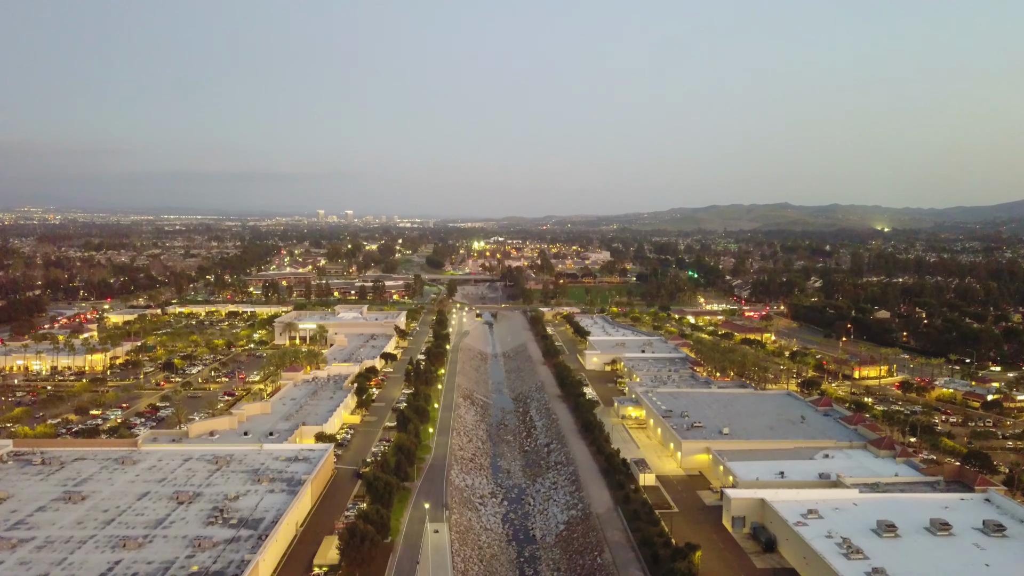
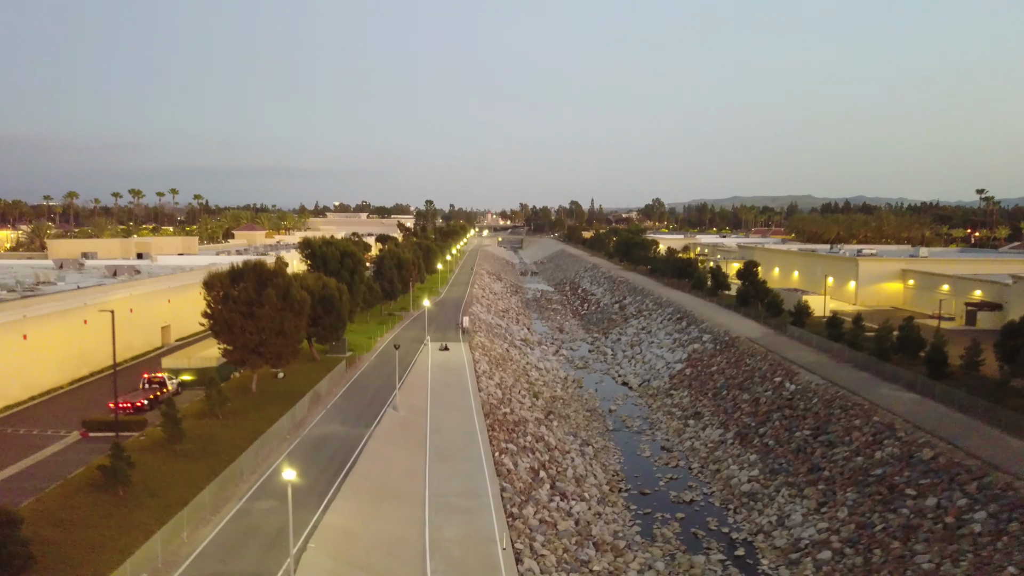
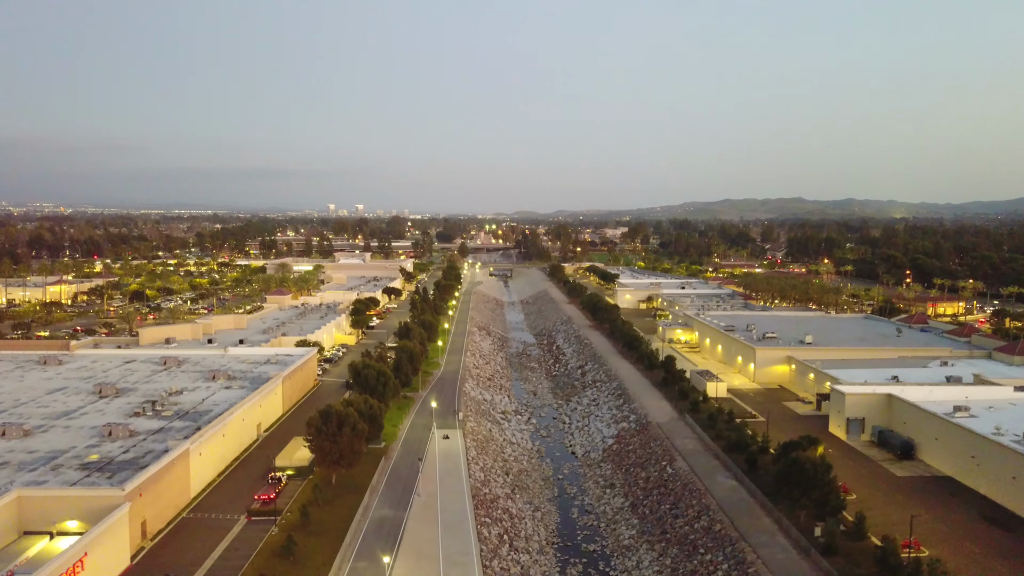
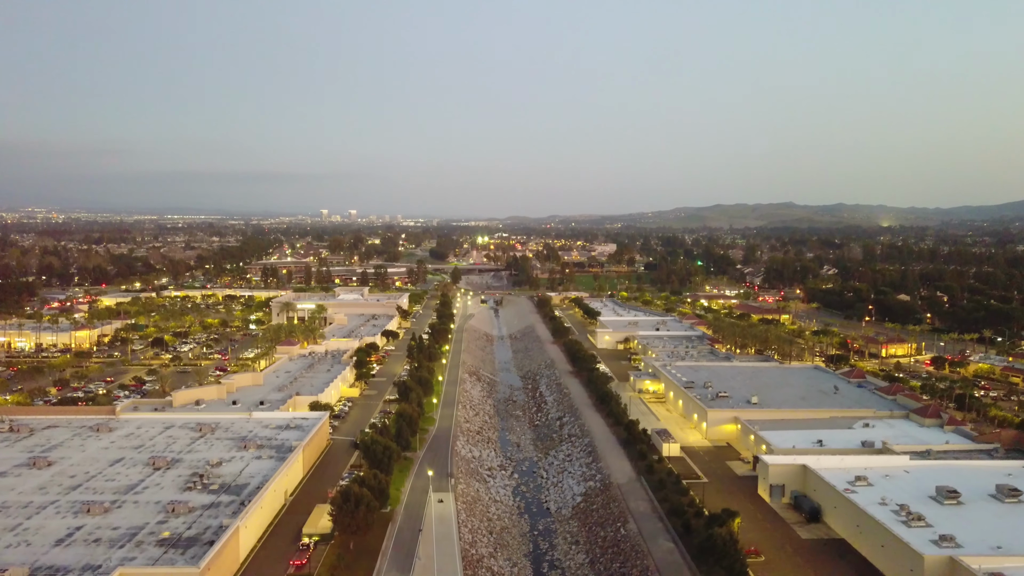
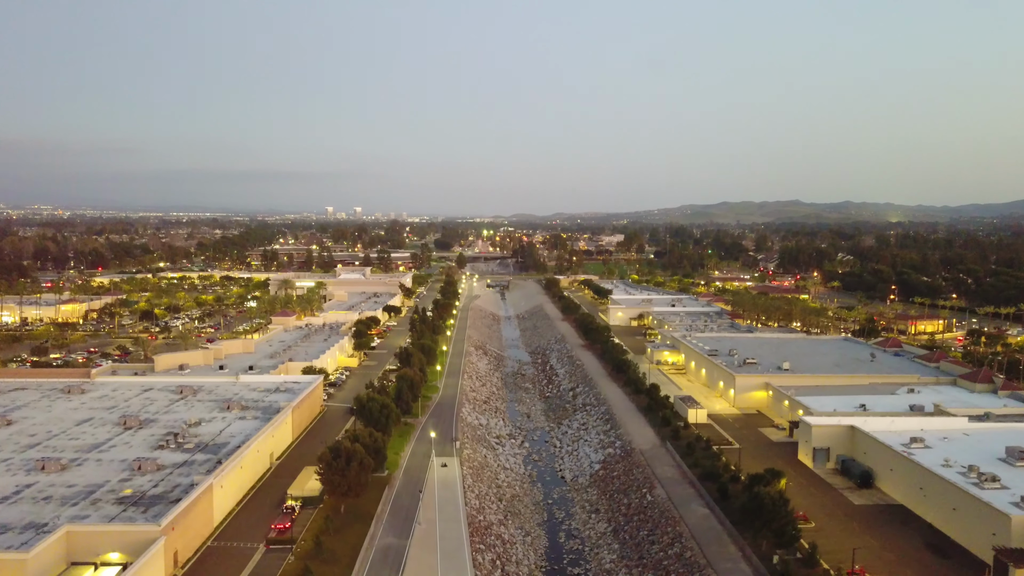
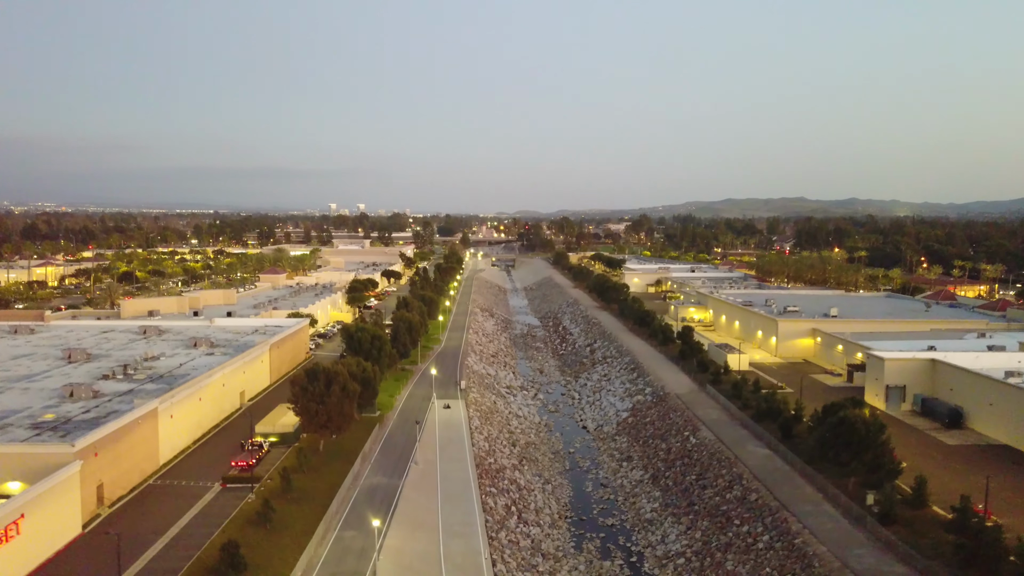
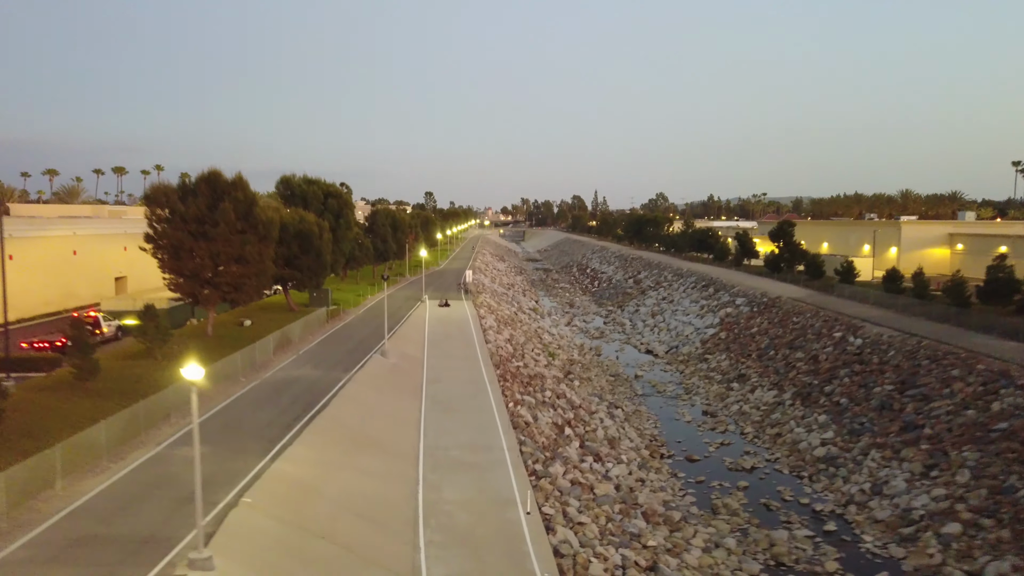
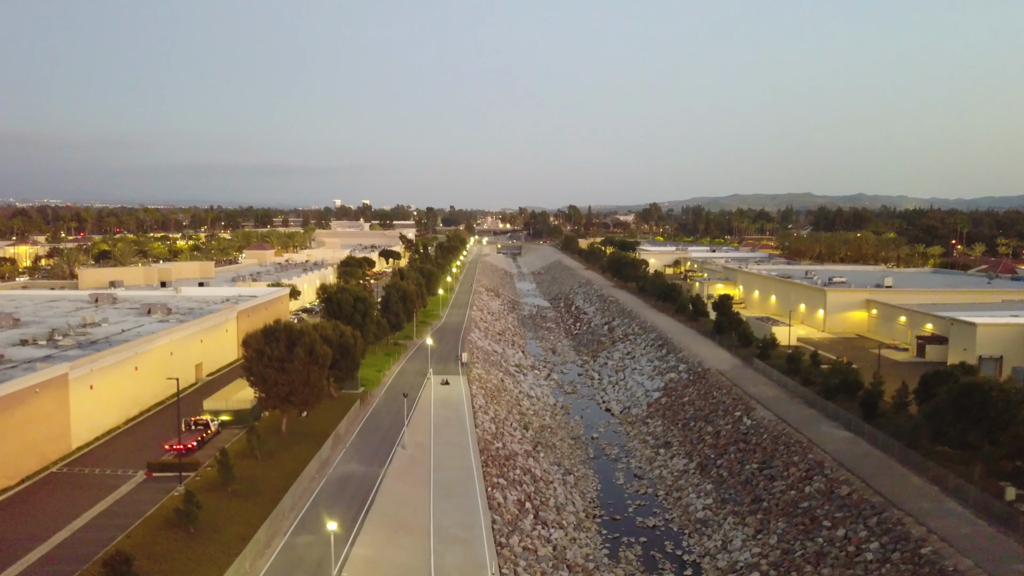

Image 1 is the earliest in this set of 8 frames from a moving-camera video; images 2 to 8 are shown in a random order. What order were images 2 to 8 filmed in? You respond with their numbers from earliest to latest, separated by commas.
4, 5, 3, 6, 8, 2, 7
